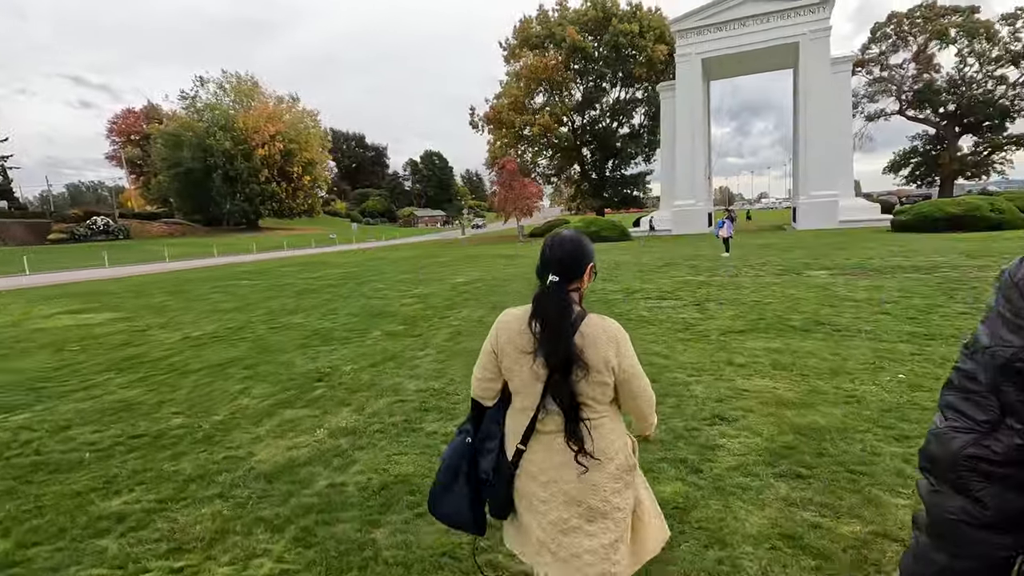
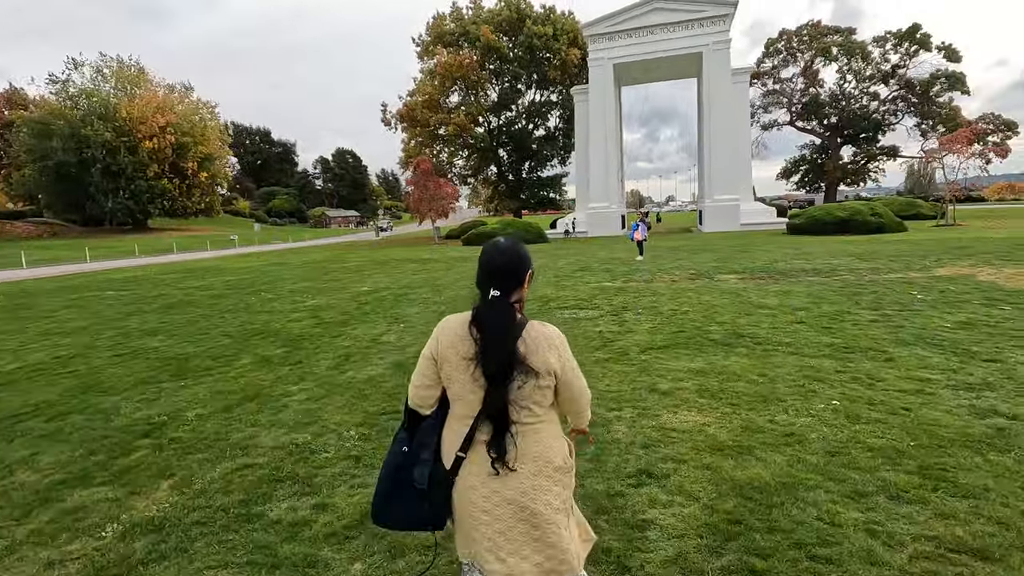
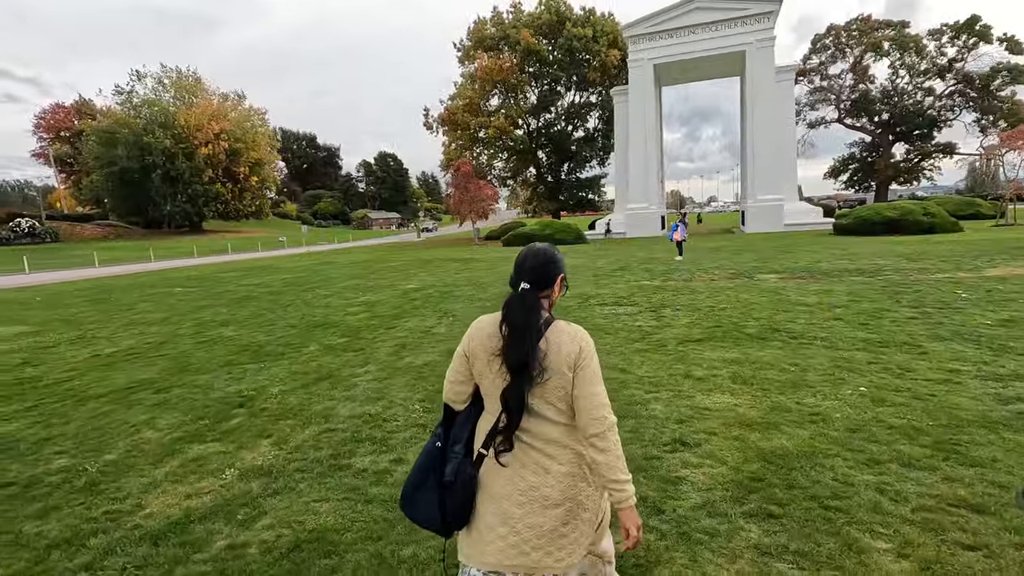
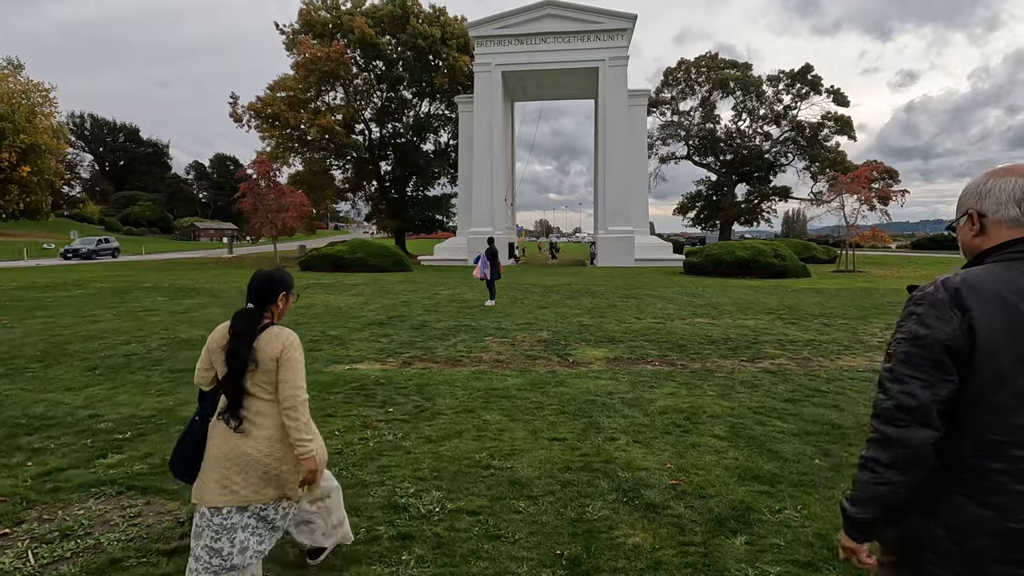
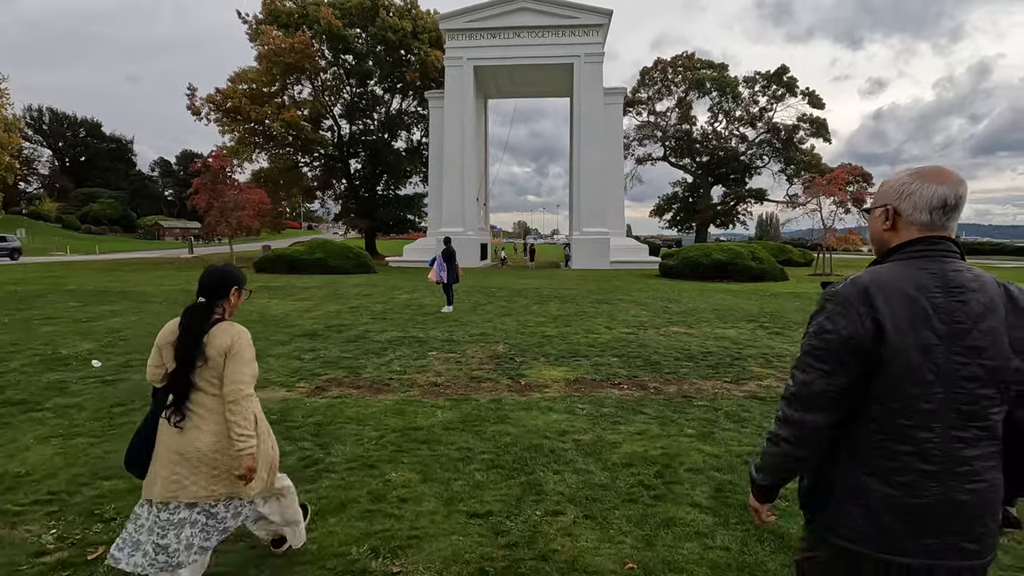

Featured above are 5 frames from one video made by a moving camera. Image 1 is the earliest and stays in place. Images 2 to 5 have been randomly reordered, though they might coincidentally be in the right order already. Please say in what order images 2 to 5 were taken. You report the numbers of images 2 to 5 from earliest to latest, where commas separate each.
3, 2, 4, 5
